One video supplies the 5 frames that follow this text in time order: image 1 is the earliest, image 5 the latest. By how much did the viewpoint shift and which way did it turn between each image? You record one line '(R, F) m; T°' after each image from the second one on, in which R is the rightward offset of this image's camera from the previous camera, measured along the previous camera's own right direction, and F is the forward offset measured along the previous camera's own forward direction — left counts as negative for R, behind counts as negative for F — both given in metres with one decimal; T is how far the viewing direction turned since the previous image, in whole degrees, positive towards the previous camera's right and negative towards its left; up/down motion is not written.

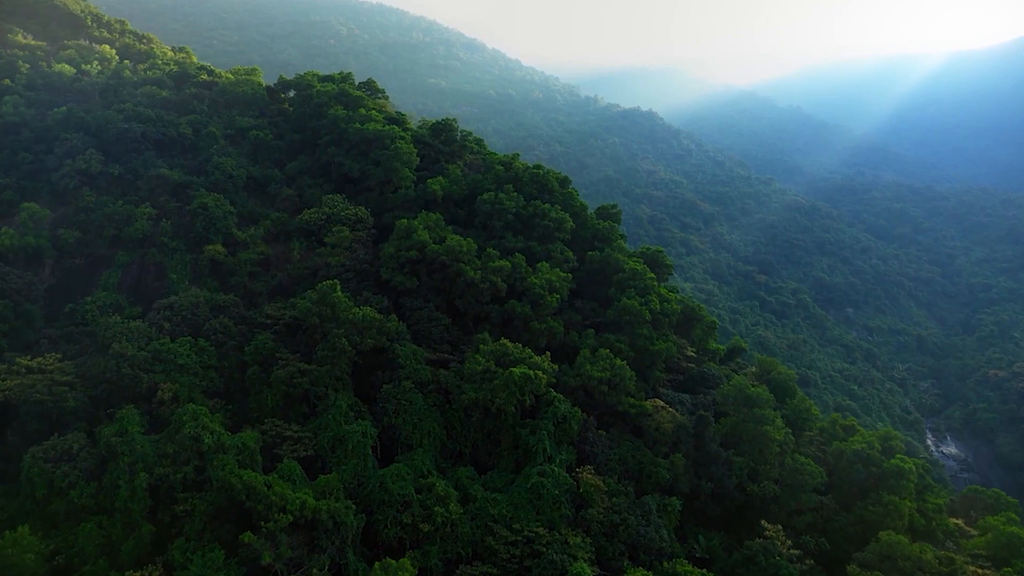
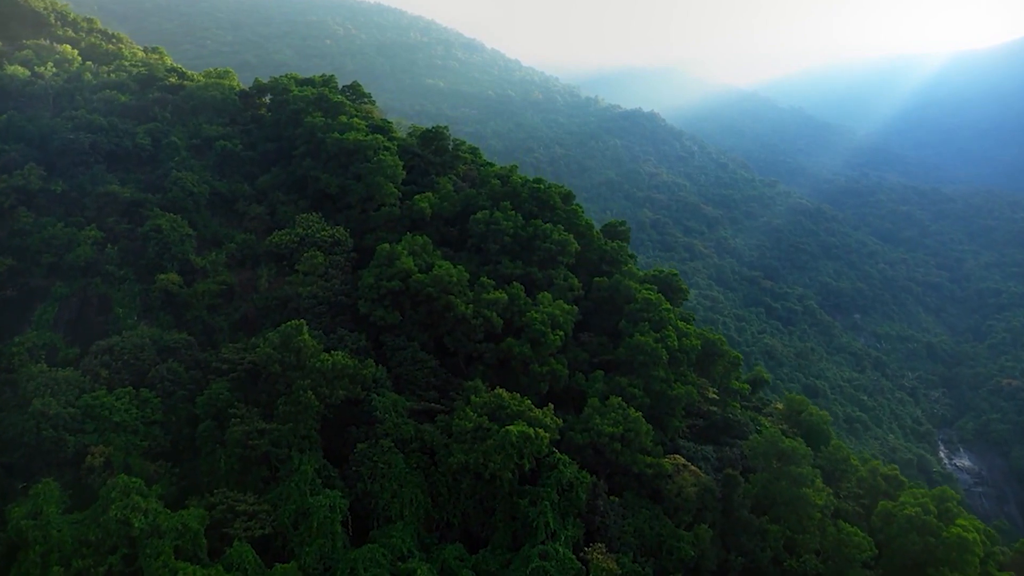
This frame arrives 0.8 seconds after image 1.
(+0.1, +2.5) m; 0°
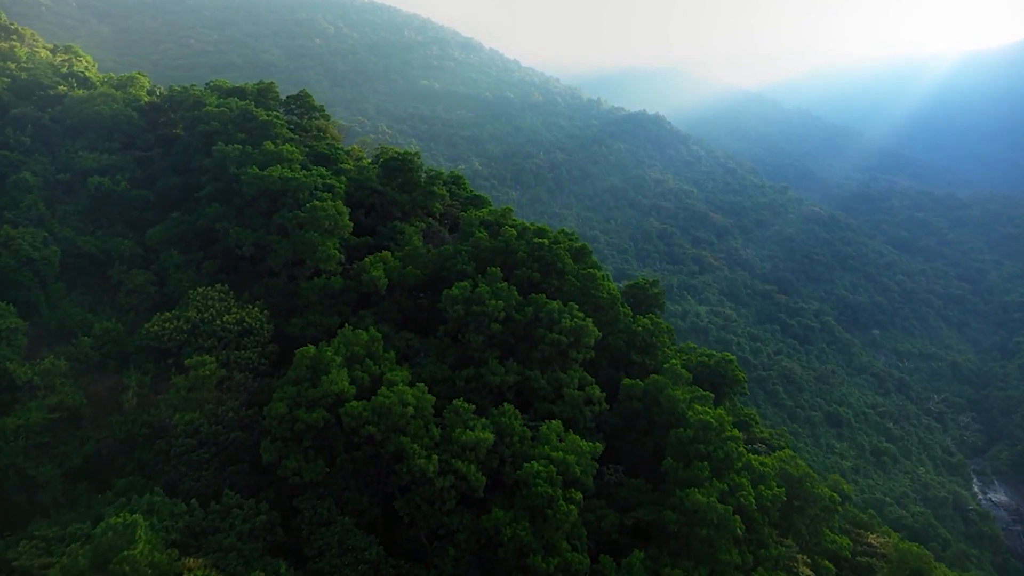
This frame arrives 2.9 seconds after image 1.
(+0.2, +6.0) m; 0°
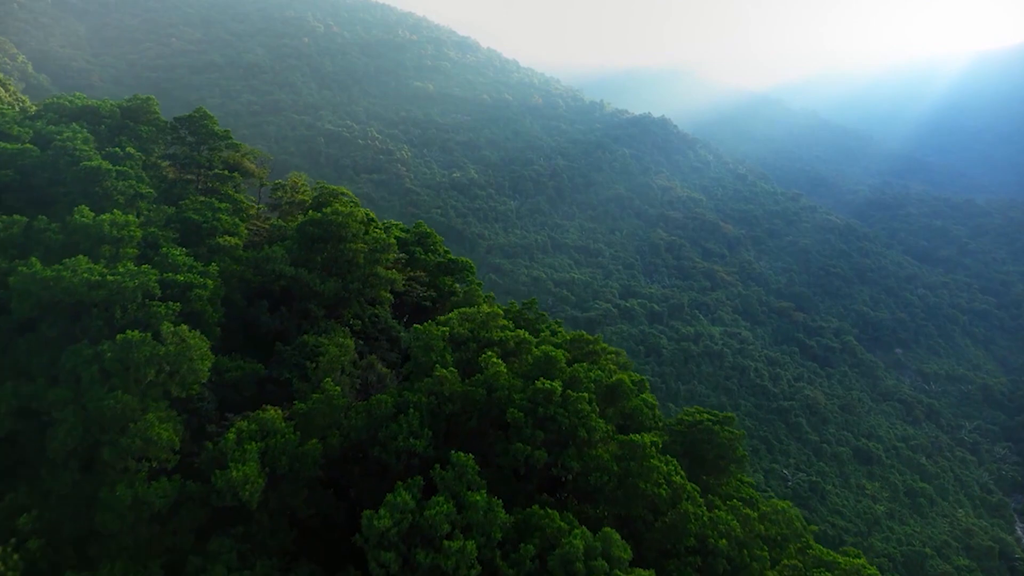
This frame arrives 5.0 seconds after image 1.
(+0.2, +6.4) m; 0°
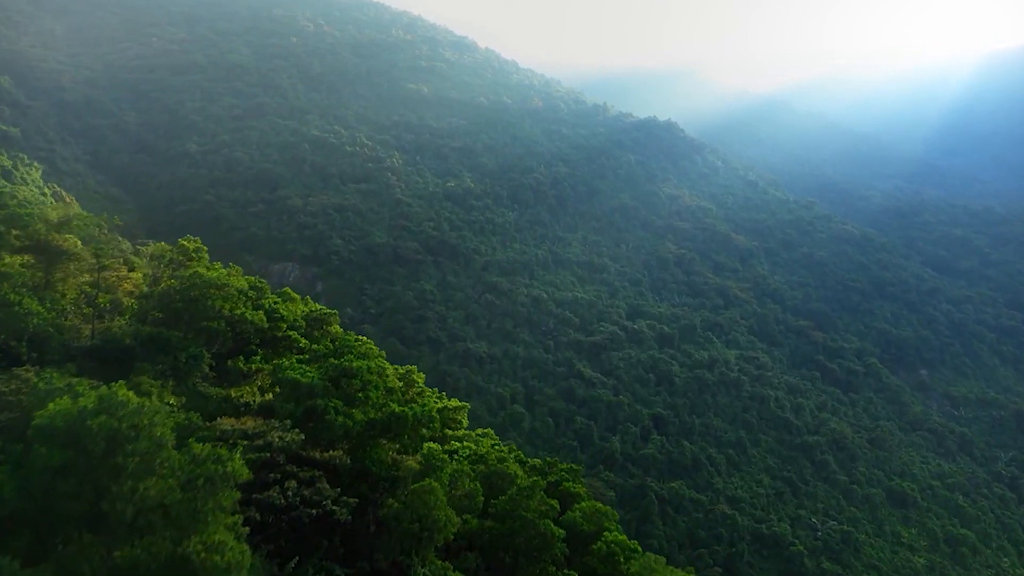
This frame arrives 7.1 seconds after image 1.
(+0.2, +6.1) m; 0°
